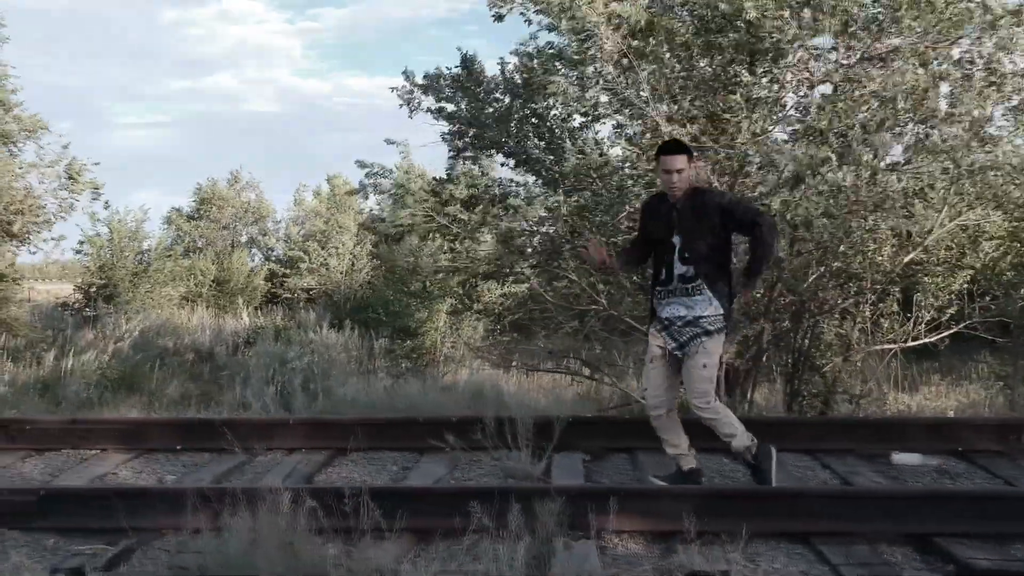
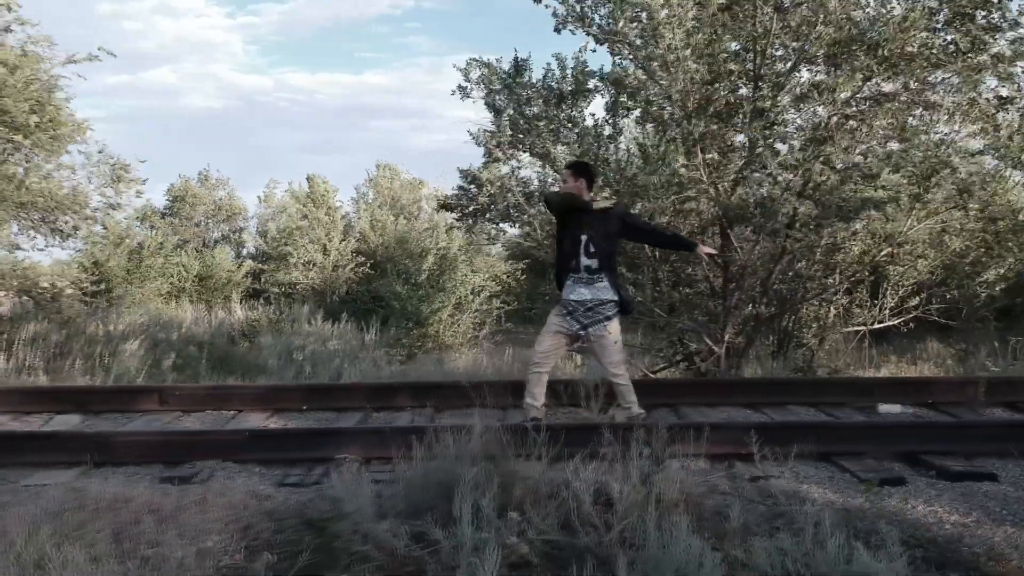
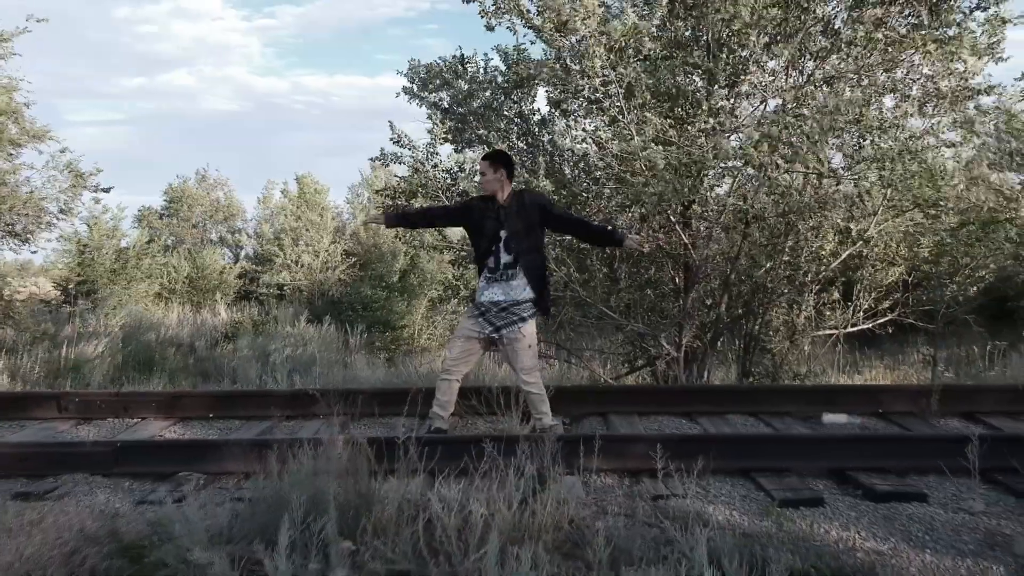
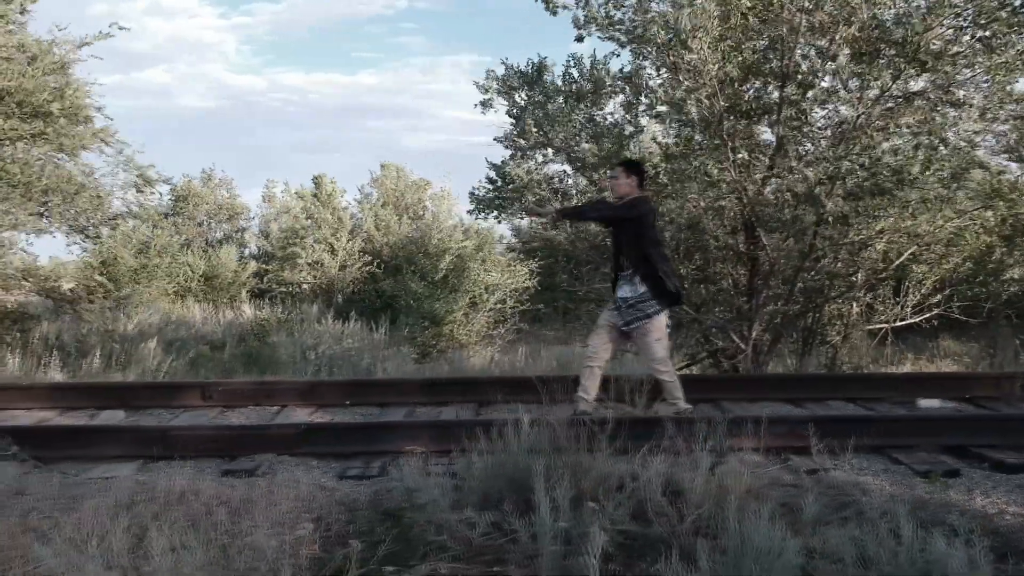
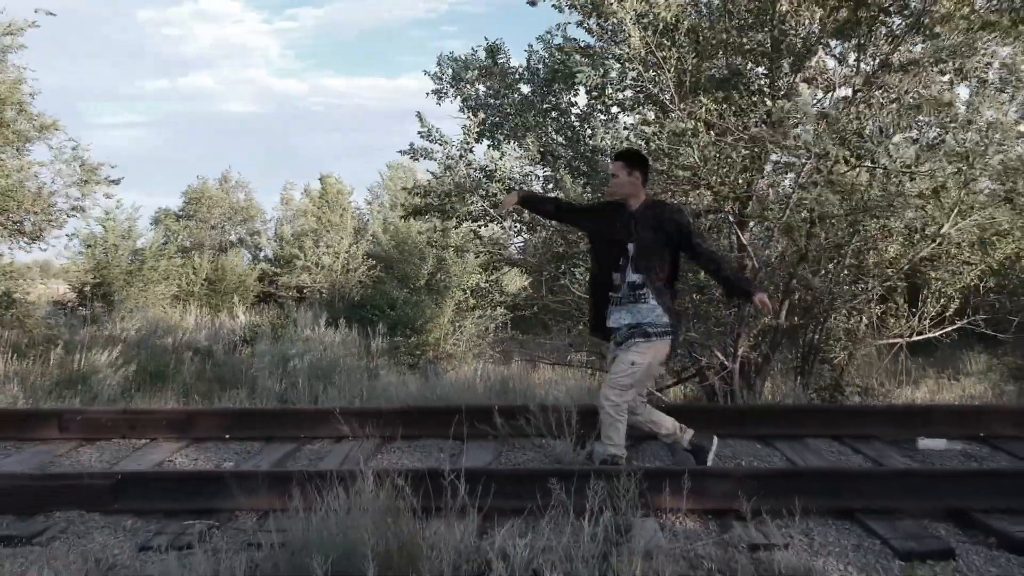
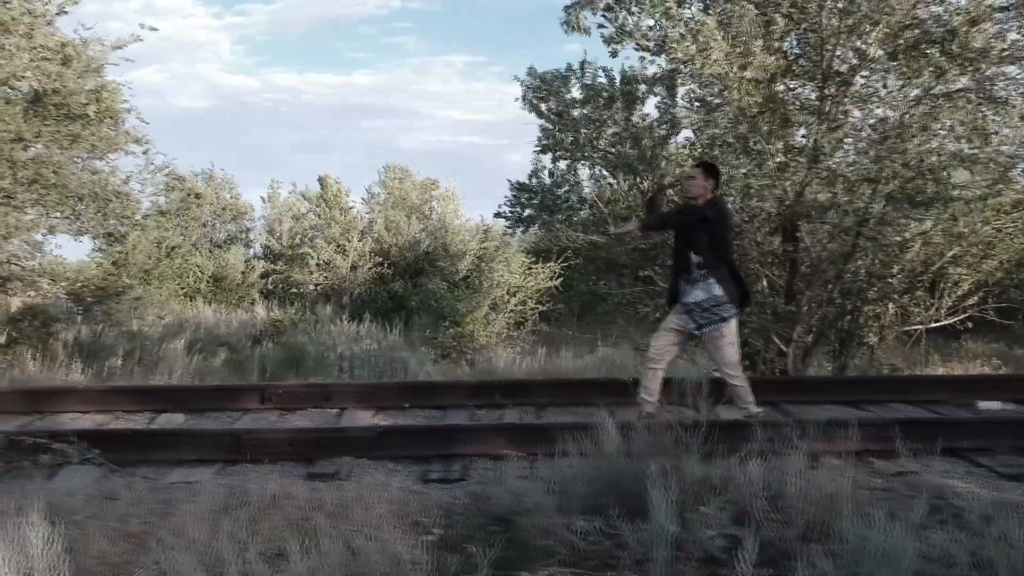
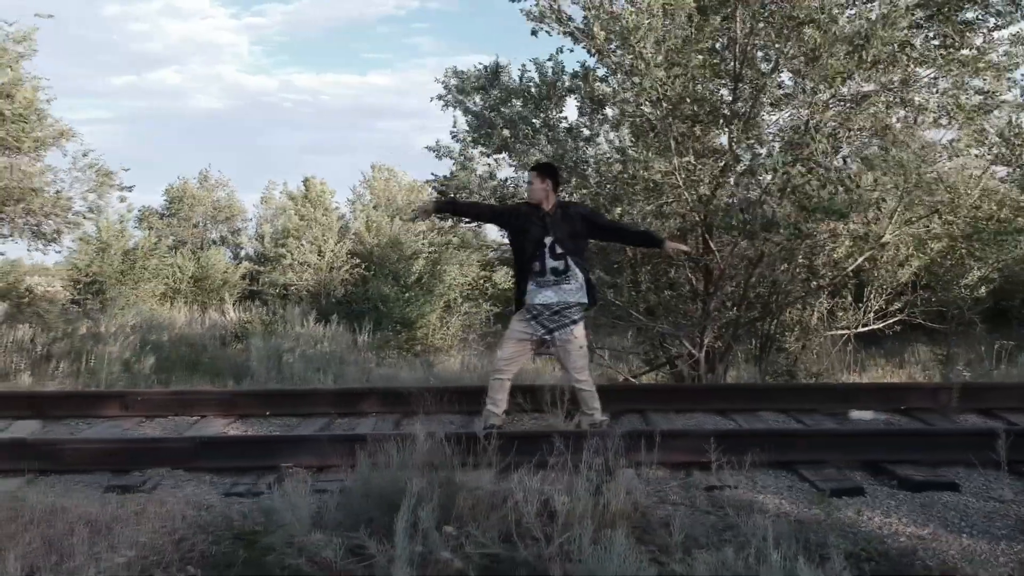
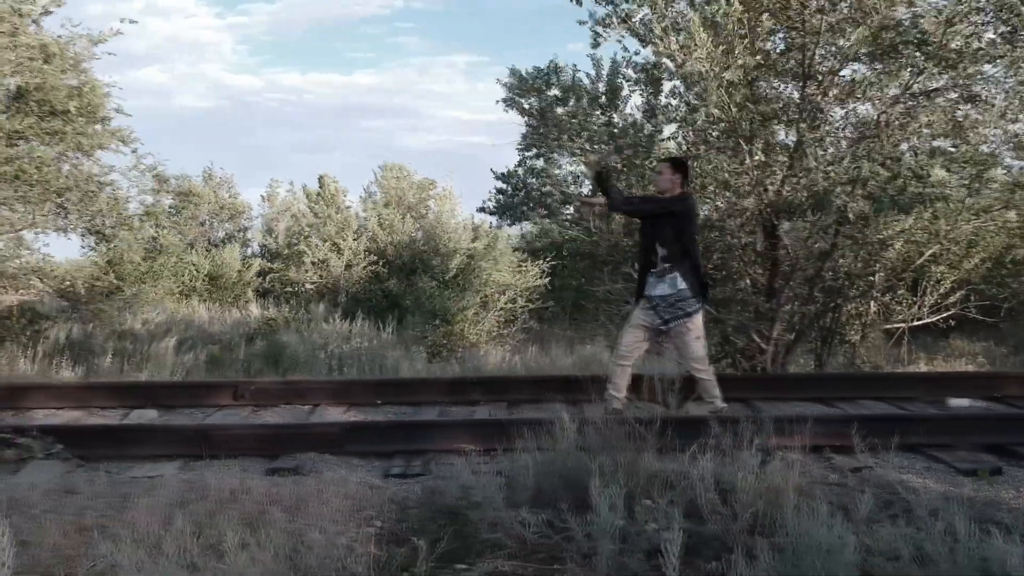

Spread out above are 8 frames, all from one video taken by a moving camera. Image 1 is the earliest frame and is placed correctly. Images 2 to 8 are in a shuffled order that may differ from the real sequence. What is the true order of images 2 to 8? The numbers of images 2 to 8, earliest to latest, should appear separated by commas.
5, 3, 7, 2, 4, 8, 6
